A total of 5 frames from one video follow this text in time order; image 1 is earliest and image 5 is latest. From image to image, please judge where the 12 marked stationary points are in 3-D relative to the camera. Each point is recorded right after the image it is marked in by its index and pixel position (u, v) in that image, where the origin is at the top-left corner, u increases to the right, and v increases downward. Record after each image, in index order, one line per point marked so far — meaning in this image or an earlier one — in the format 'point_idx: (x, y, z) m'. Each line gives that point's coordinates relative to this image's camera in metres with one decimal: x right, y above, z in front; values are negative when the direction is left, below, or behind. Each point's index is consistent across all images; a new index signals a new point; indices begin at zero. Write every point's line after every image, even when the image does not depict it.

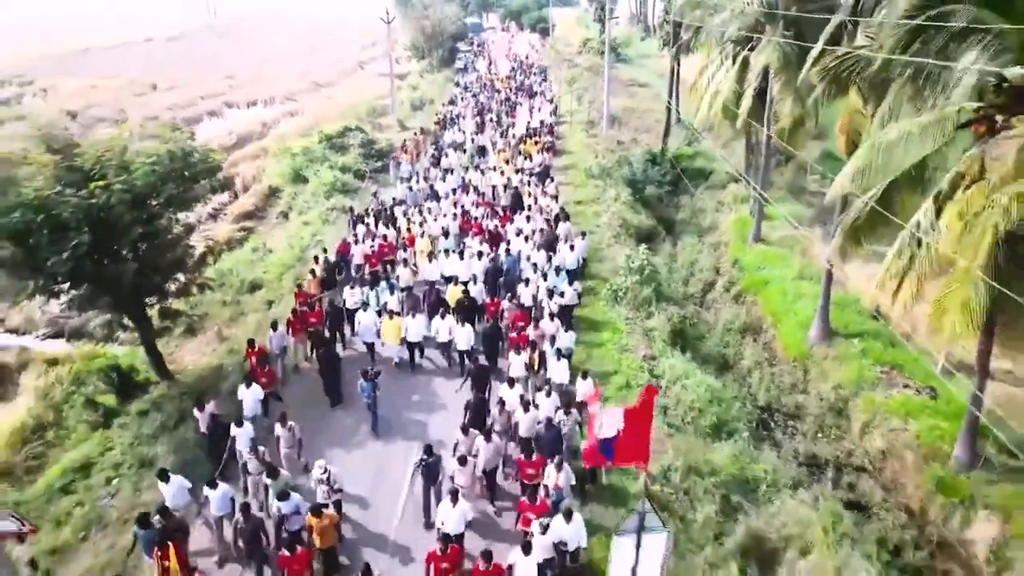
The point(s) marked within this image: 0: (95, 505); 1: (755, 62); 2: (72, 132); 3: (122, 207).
0: (-5.3, -2.7, +9.2) m
1: (+4.9, +4.5, +14.6) m
2: (-6.7, +2.3, +11.2) m
3: (-5.4, +1.2, +10.1) m
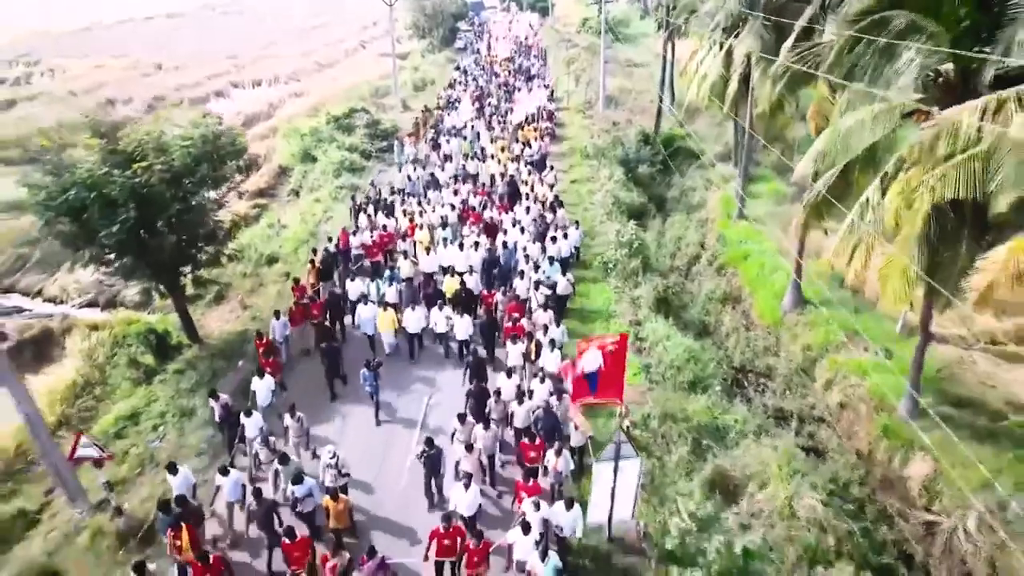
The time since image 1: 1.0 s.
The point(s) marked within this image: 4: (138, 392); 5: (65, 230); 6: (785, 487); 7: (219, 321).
0: (-5.3, -2.3, +10.5) m
1: (+4.9, +5.1, +15.7) m
2: (-6.8, +2.8, +12.3) m
3: (-5.4, +1.6, +11.3) m
4: (-6.1, -1.7, +11.9) m
5: (-6.5, +0.9, +10.7) m
6: (+3.5, -2.6, +9.4) m
7: (-5.8, -0.7, +14.5) m
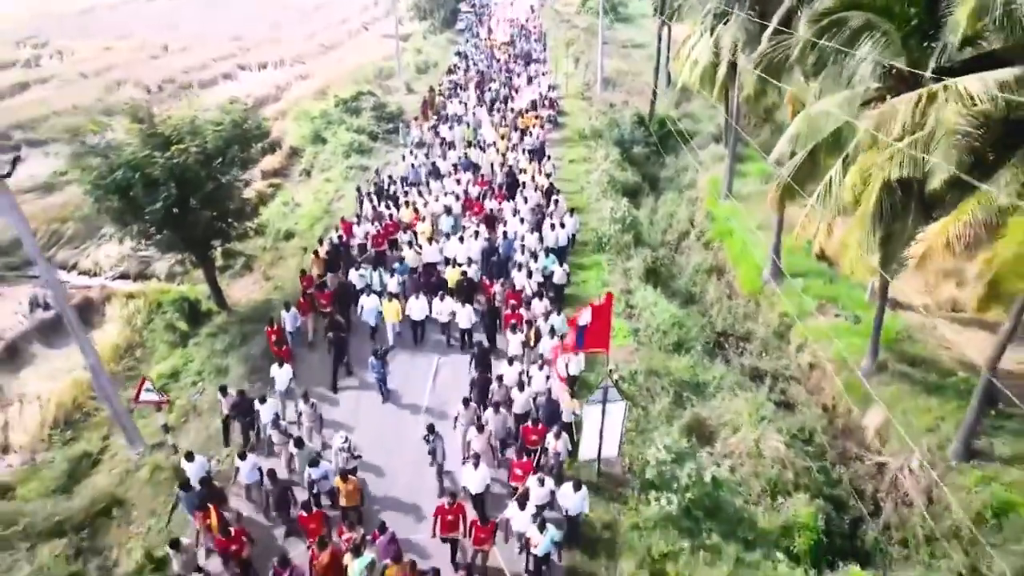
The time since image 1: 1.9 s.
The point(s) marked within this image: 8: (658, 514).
0: (-5.3, -1.8, +11.8) m
1: (+4.9, +5.7, +16.8) m
2: (-6.7, +3.3, +13.5) m
3: (-5.4, +2.1, +12.4) m
4: (-6.1, -1.2, +13.2) m
5: (-6.5, +1.3, +11.9) m
6: (+3.6, -2.1, +10.7) m
7: (-5.8, -0.1, +15.7) m
8: (+1.8, -2.8, +9.0) m
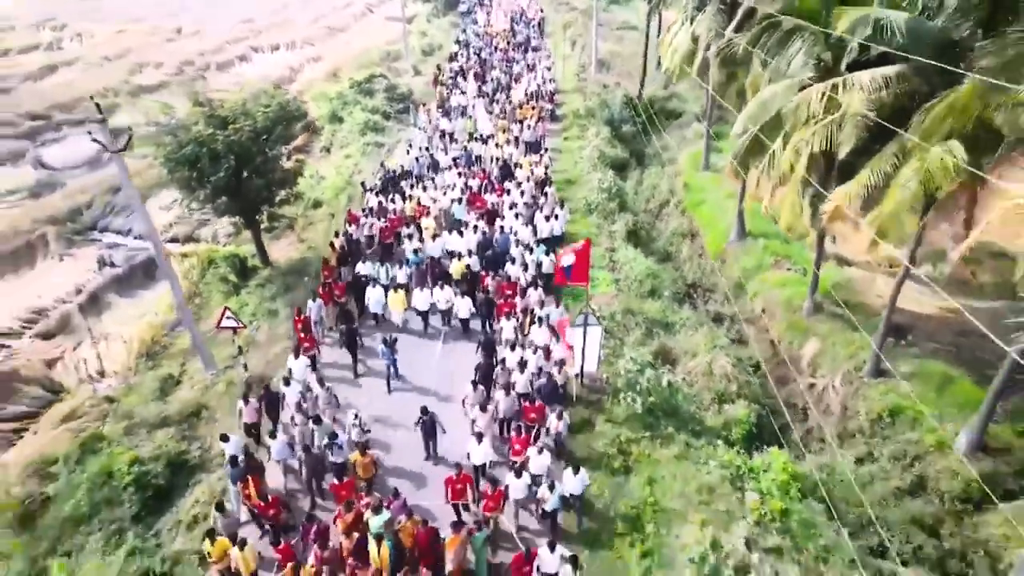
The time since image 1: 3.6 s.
0: (-5.2, -0.9, +14.3) m
1: (+4.9, +6.8, +19.1) m
2: (-6.7, +4.3, +15.9) m
3: (-5.4, +3.0, +14.9) m
4: (-6.1, -0.3, +15.7) m
5: (-6.5, +2.2, +14.4) m
6: (+3.6, -1.2, +13.2) m
7: (-5.8, +0.9, +18.2) m
8: (+1.8, -2.0, +11.6) m
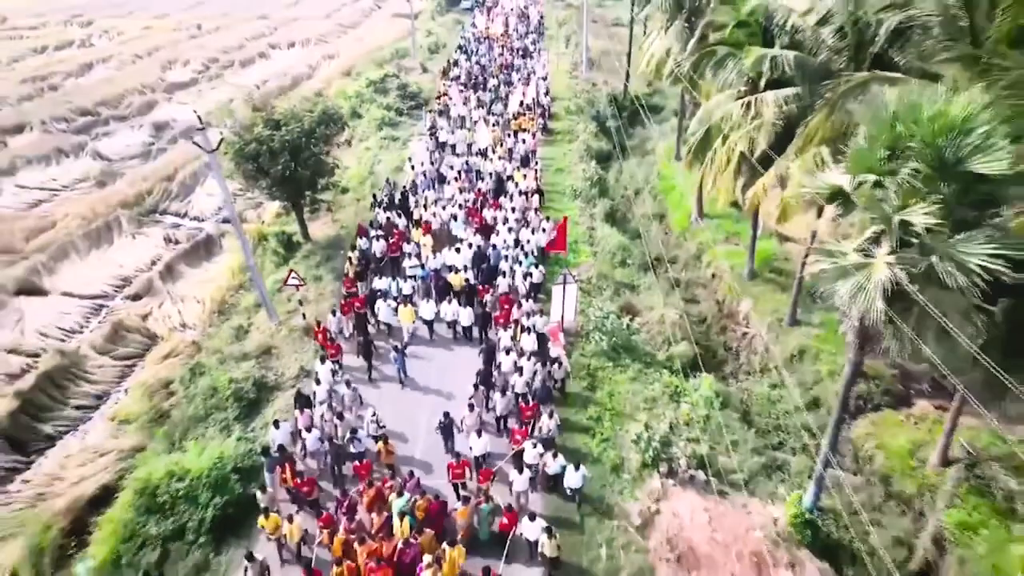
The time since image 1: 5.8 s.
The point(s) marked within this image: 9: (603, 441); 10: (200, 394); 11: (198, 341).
0: (-5.3, -0.2, +18.0) m
1: (+4.8, +7.6, +22.6) m
2: (-6.8, +5.0, +19.4) m
3: (-5.5, +3.8, +18.5) m
4: (-6.1, +0.5, +19.4) m
5: (-6.6, +3.0, +18.0) m
6: (+3.5, -0.5, +16.9) m
7: (-5.9, +1.8, +21.8) m
8: (+1.8, -1.3, +15.3) m
9: (+1.7, -2.8, +13.1) m
10: (-6.0, -2.0, +13.7) m
11: (-7.2, -1.2, +16.5) m
